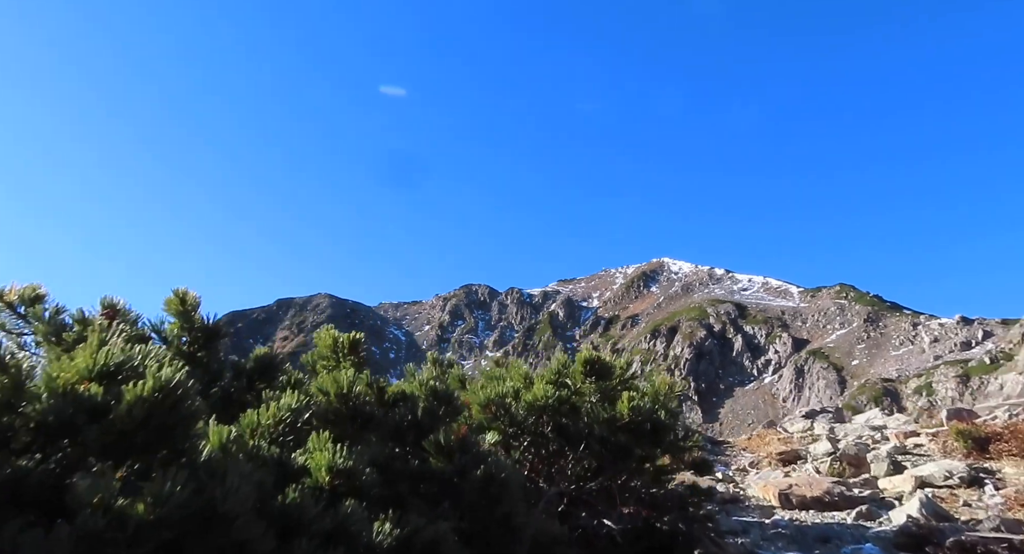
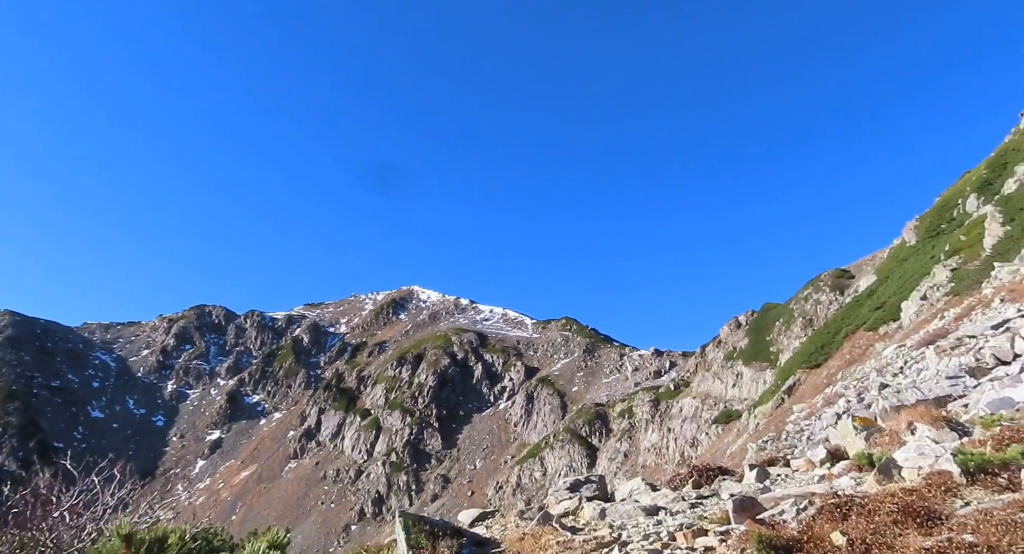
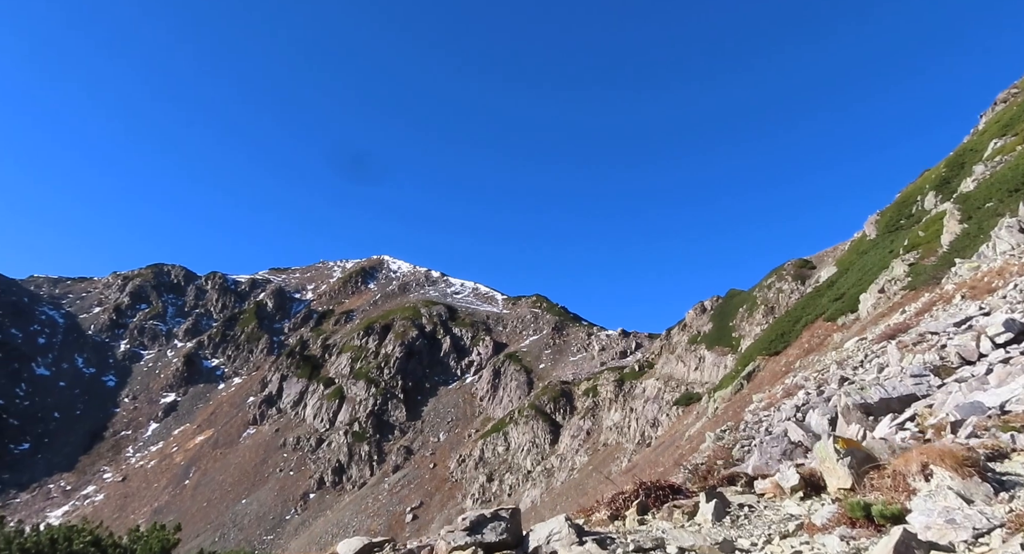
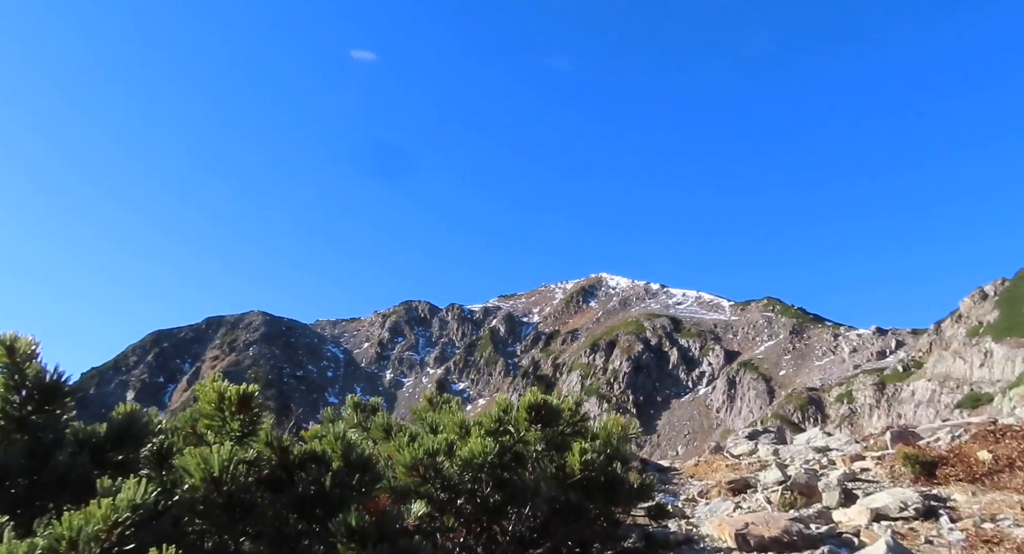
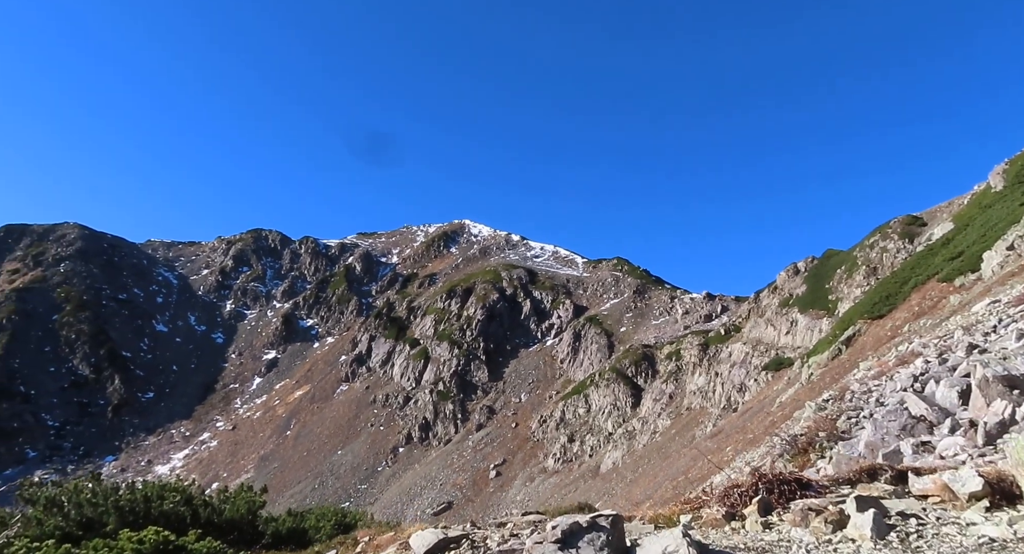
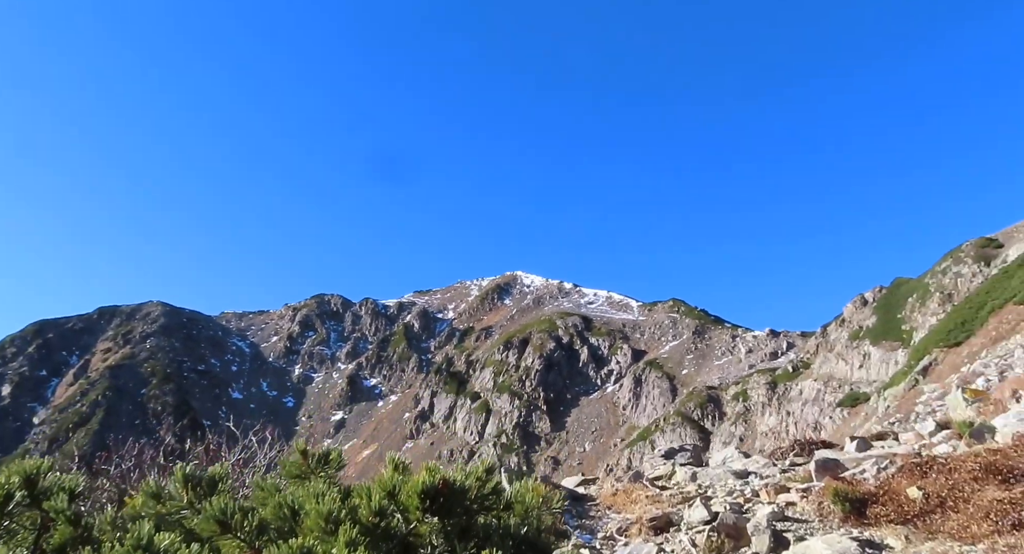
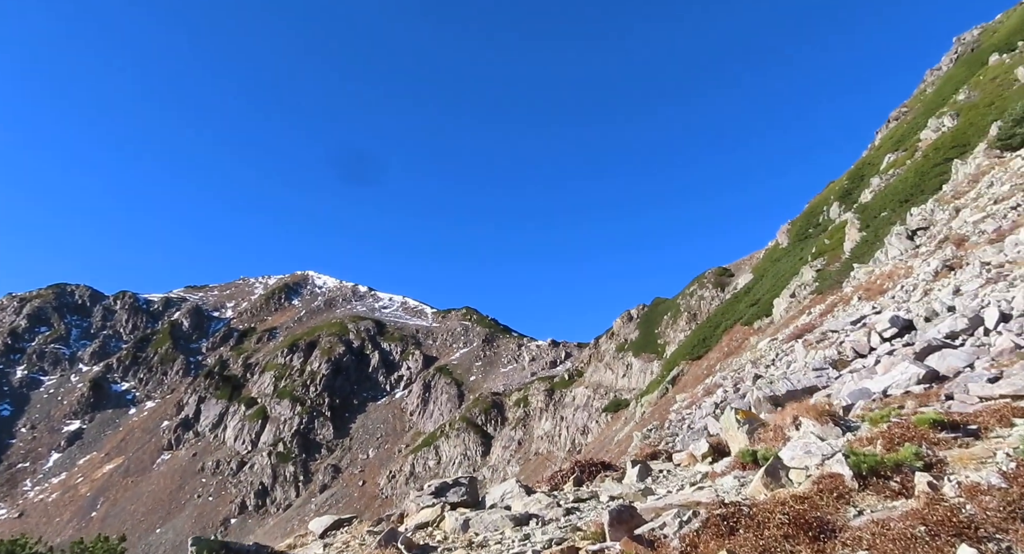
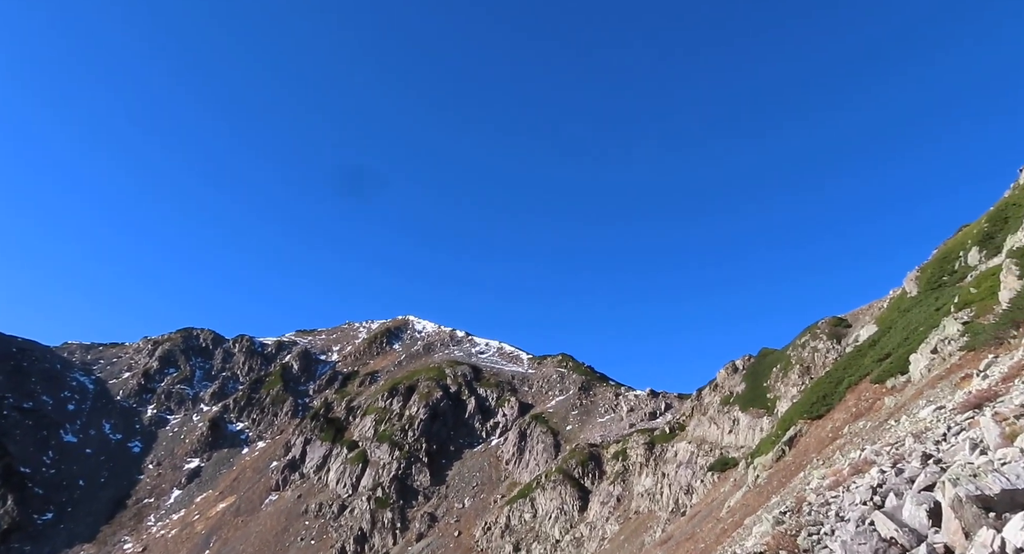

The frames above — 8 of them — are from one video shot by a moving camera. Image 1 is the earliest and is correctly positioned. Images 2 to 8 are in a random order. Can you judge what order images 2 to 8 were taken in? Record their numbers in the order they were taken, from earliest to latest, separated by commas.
4, 6, 2, 7, 3, 5, 8
